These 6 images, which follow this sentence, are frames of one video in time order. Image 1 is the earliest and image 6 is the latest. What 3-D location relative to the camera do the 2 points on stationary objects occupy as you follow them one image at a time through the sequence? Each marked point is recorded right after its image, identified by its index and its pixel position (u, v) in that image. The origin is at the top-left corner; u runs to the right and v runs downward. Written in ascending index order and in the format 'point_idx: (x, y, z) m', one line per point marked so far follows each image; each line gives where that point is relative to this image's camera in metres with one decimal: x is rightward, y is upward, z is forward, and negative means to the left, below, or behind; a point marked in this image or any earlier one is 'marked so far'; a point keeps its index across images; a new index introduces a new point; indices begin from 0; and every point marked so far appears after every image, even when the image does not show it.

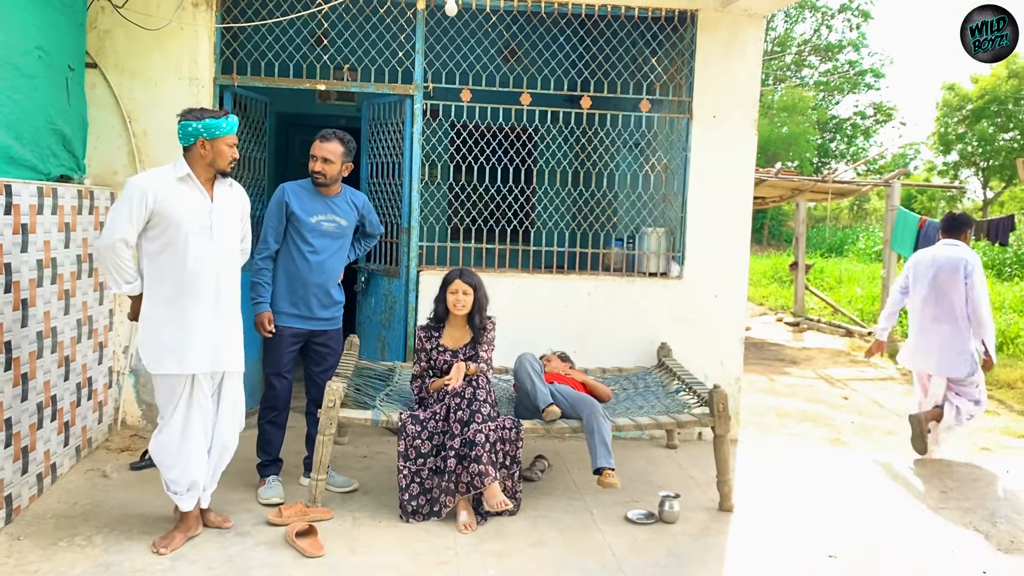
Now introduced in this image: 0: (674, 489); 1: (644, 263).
0: (+0.8, -1.0, +4.4) m
1: (+0.8, +0.1, +5.3) m
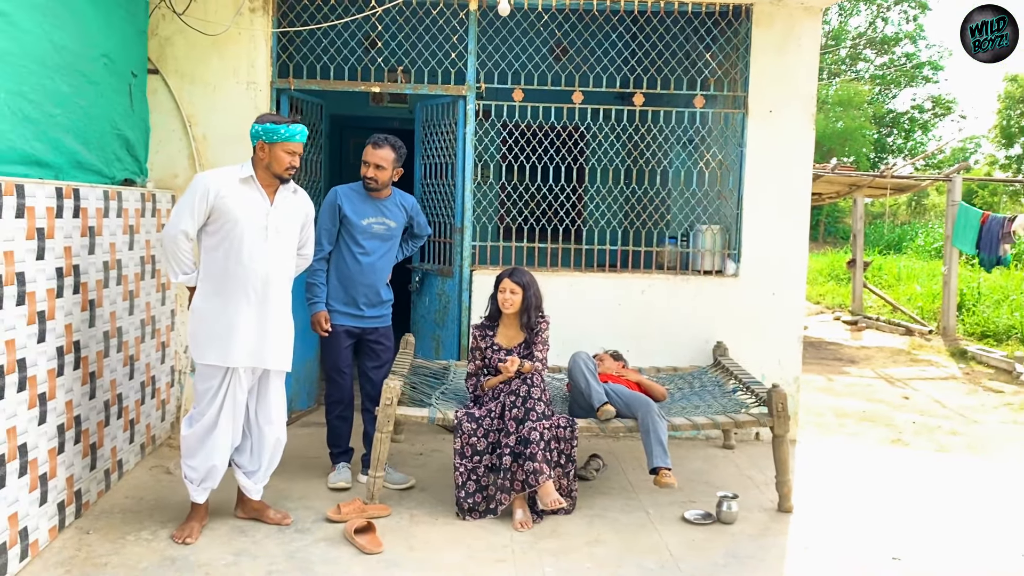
0: (+1.1, -1.0, +4.4) m
1: (+1.1, +0.2, +5.2) m
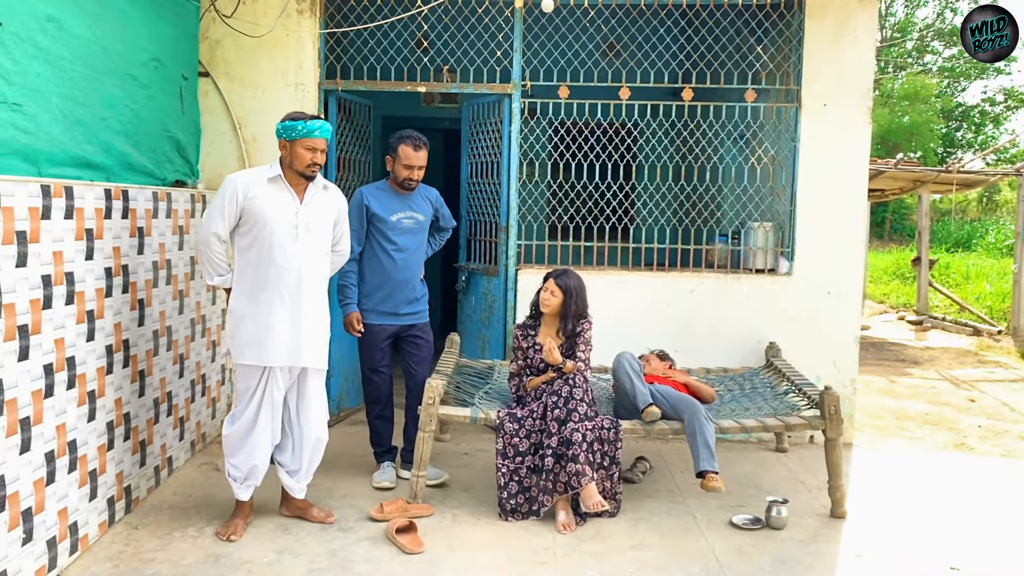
0: (+1.3, -1.0, +4.3) m
1: (+1.4, +0.2, +5.1) m
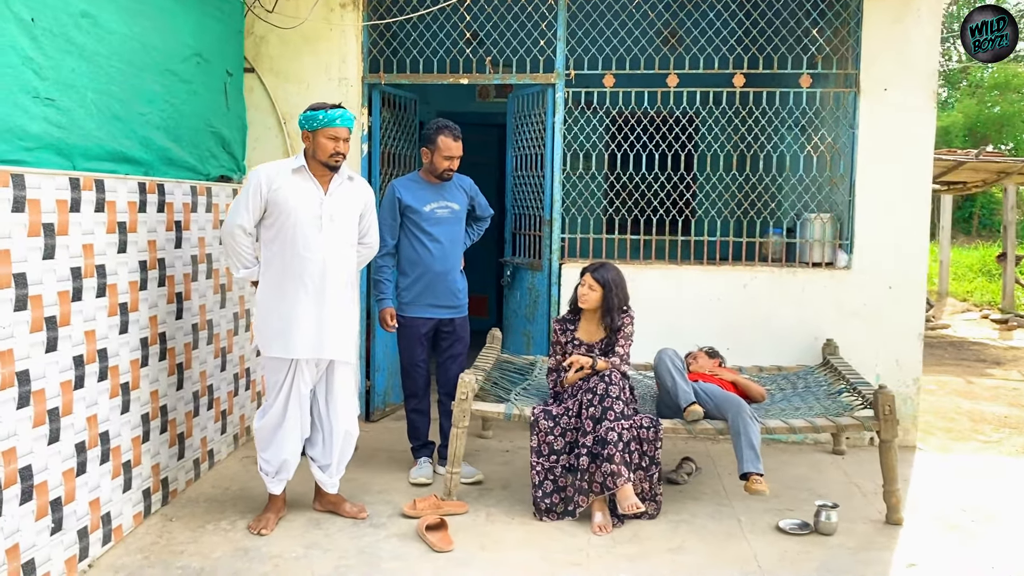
0: (+1.5, -0.9, +4.1) m
1: (+1.6, +0.2, +4.9) m
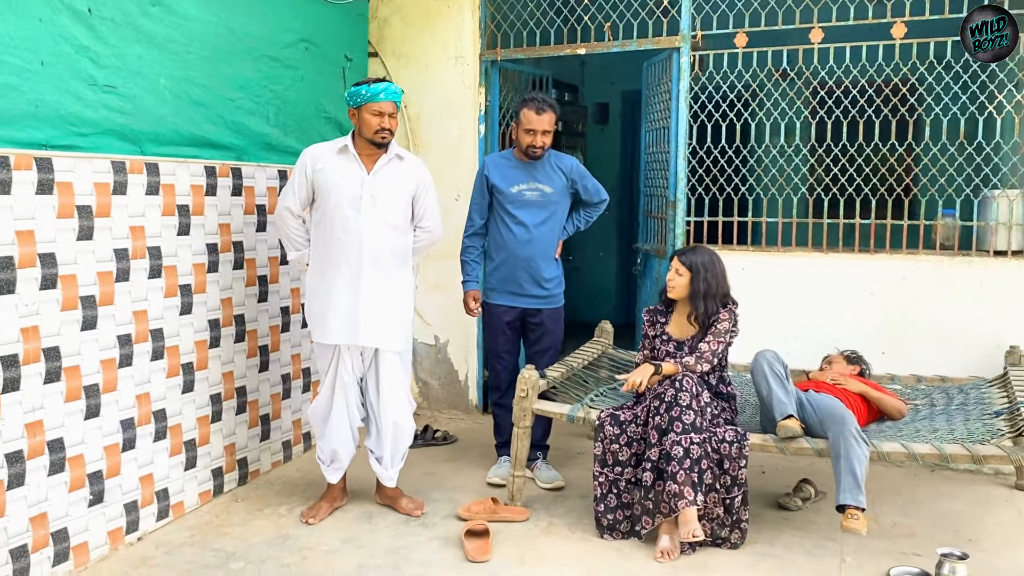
0: (+1.7, -0.9, +3.2) m
1: (+2.1, +0.2, +3.9) m
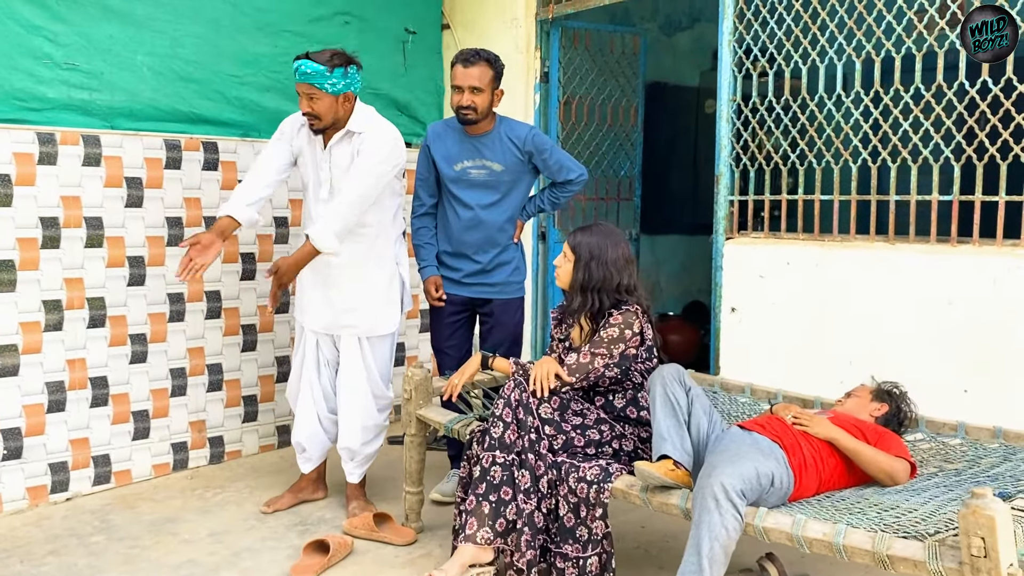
0: (+1.0, -0.9, +2.0) m
1: (+1.7, +0.2, +2.5) m
